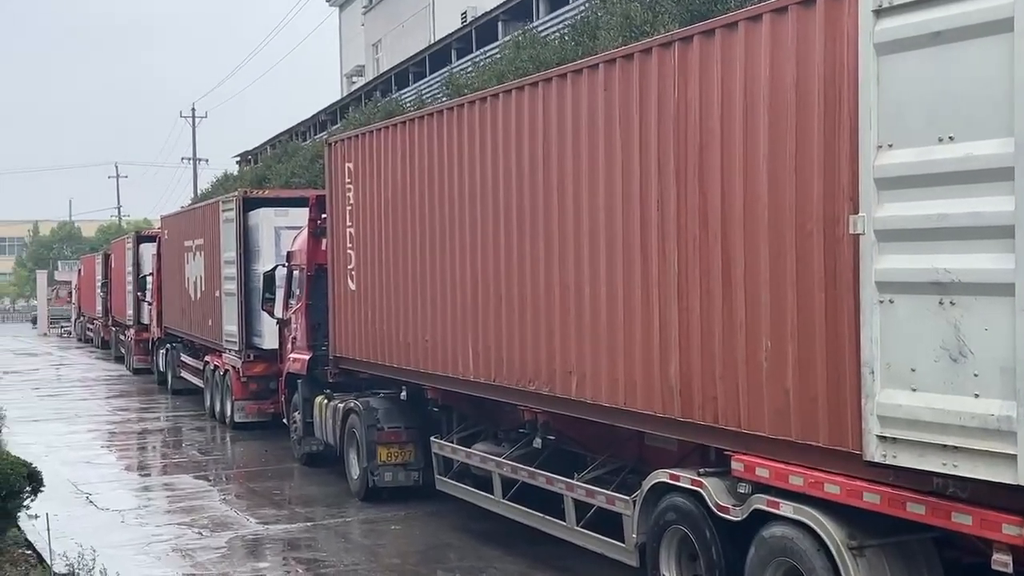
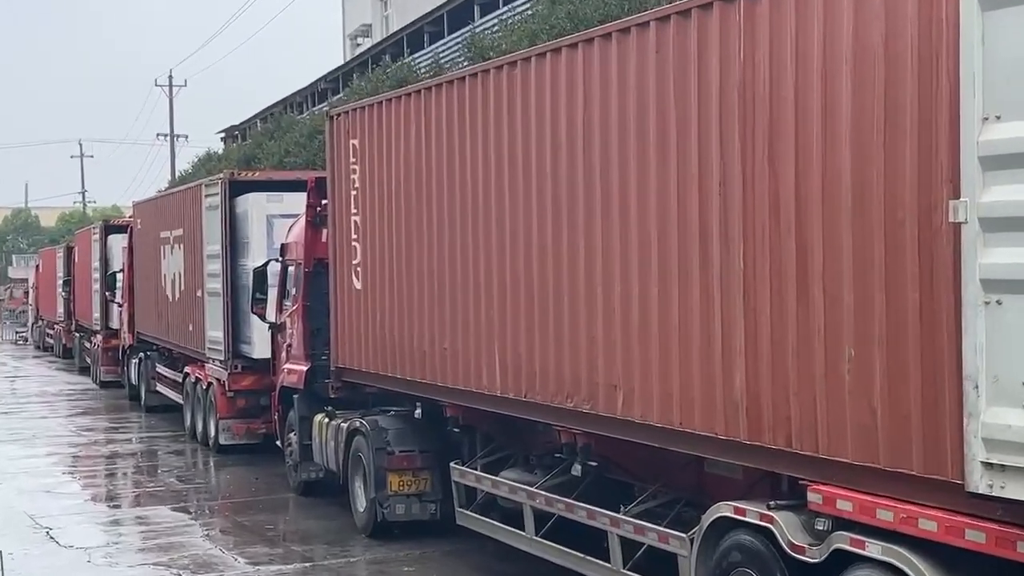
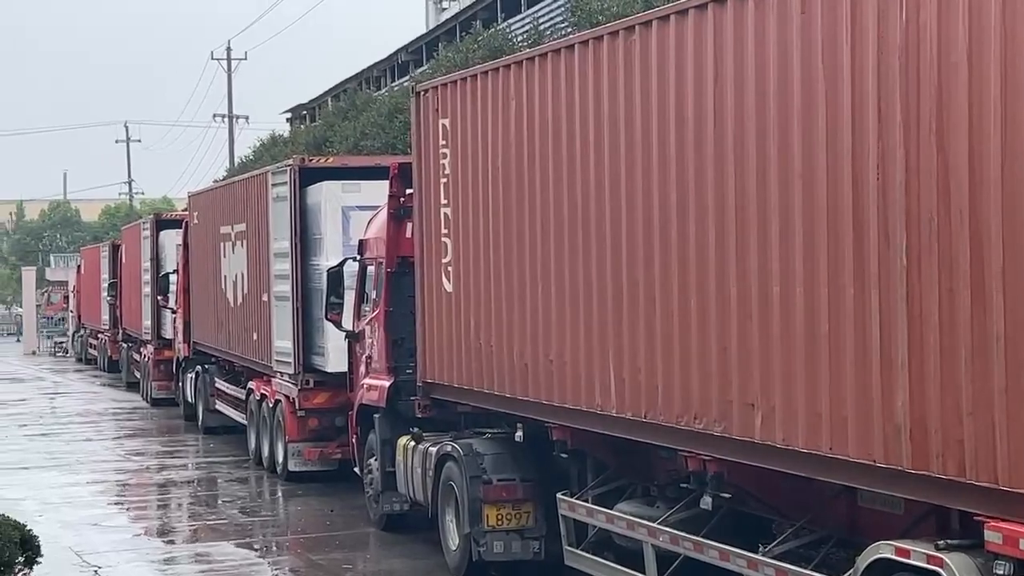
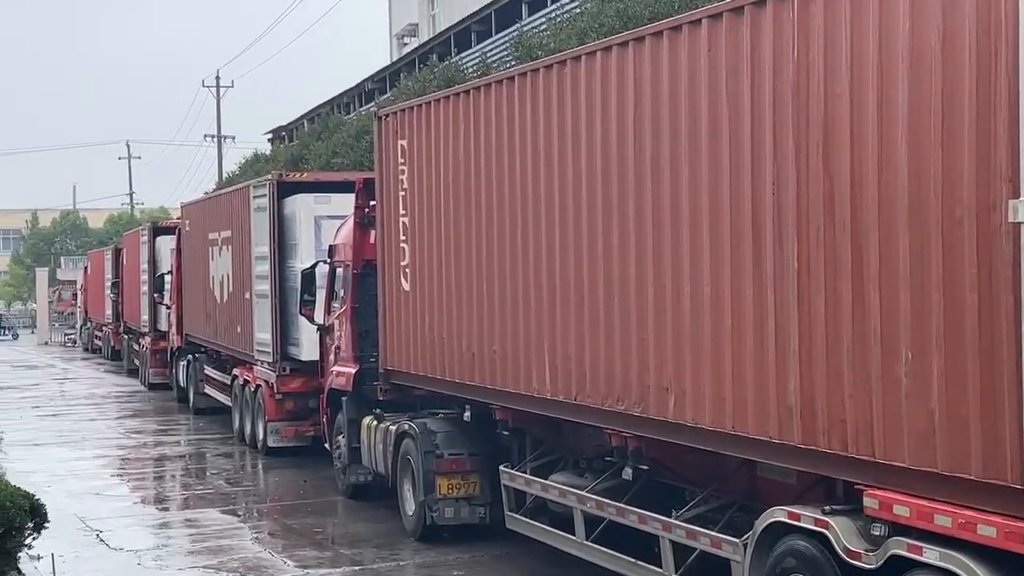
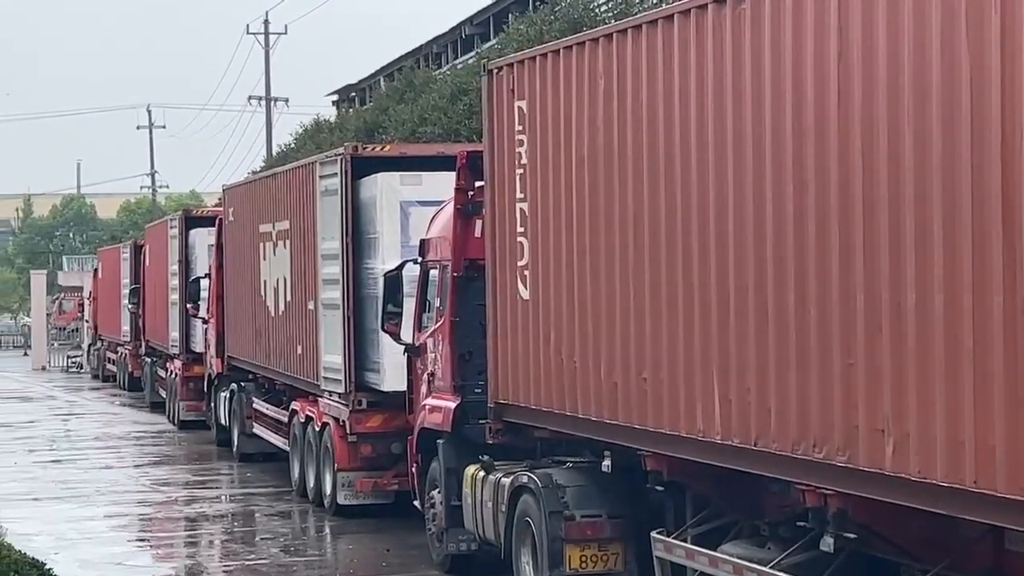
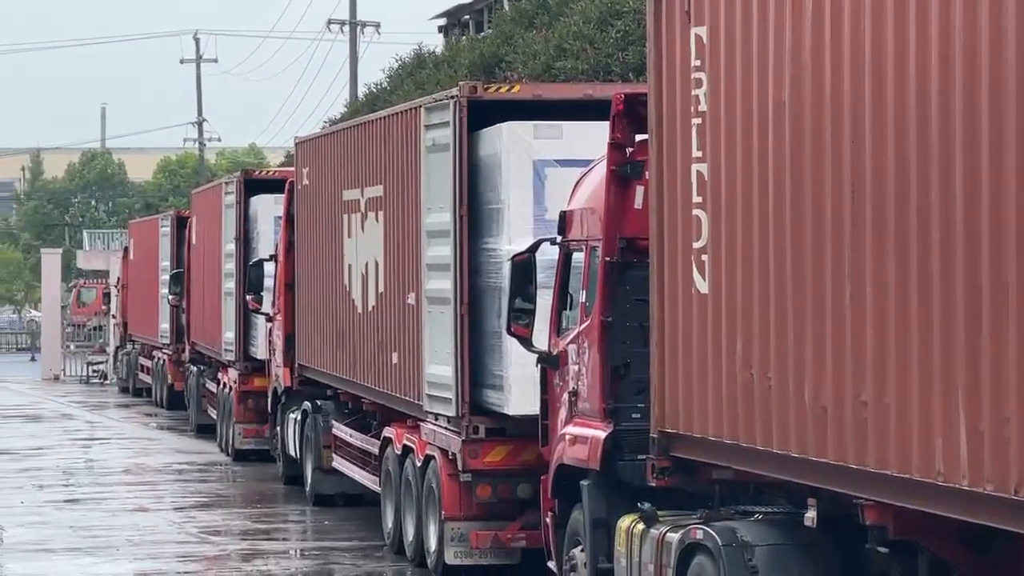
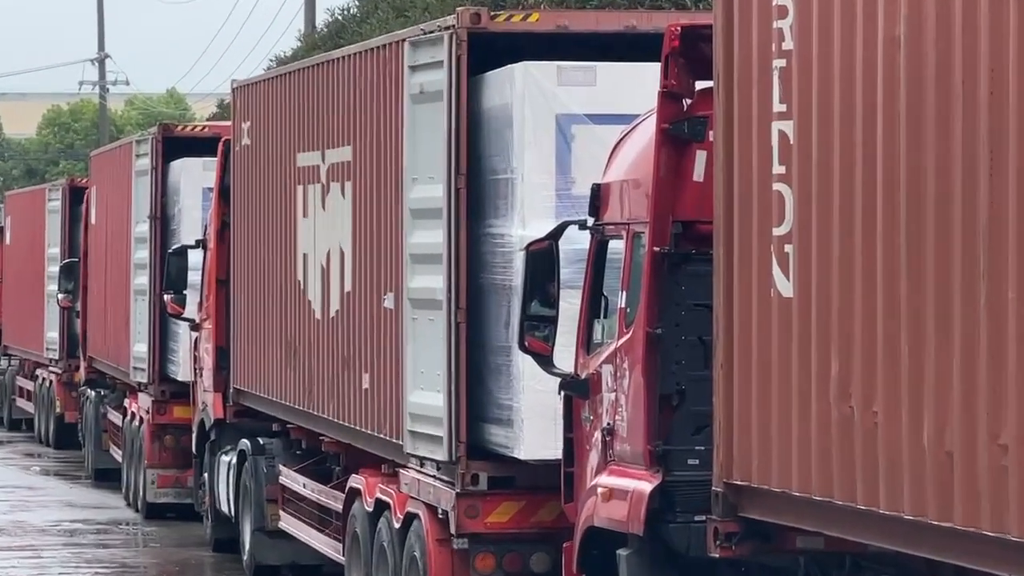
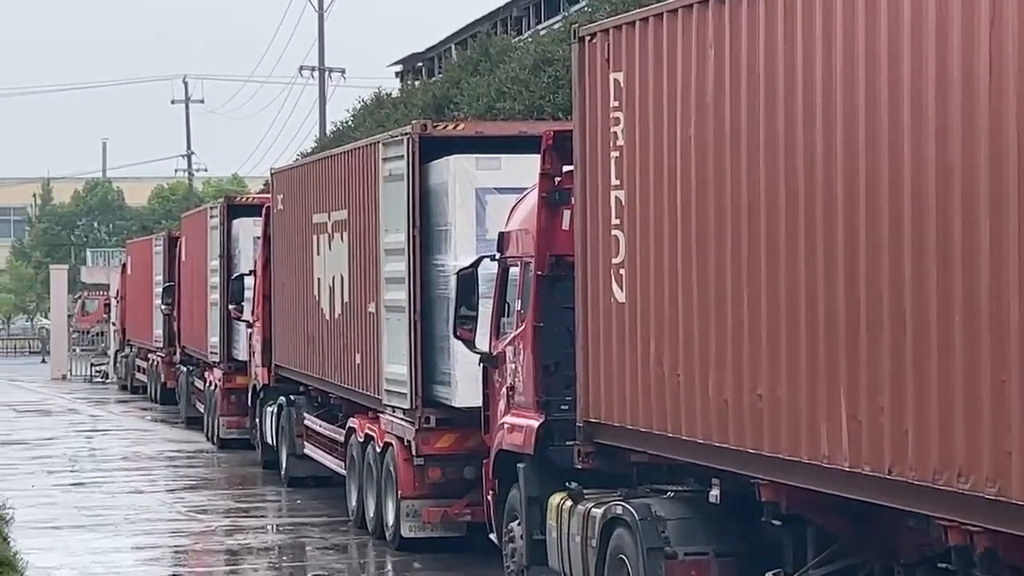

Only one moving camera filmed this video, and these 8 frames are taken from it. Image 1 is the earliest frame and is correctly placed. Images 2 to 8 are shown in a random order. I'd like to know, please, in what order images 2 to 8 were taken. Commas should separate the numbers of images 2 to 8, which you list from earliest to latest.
2, 4, 3, 5, 8, 6, 7
